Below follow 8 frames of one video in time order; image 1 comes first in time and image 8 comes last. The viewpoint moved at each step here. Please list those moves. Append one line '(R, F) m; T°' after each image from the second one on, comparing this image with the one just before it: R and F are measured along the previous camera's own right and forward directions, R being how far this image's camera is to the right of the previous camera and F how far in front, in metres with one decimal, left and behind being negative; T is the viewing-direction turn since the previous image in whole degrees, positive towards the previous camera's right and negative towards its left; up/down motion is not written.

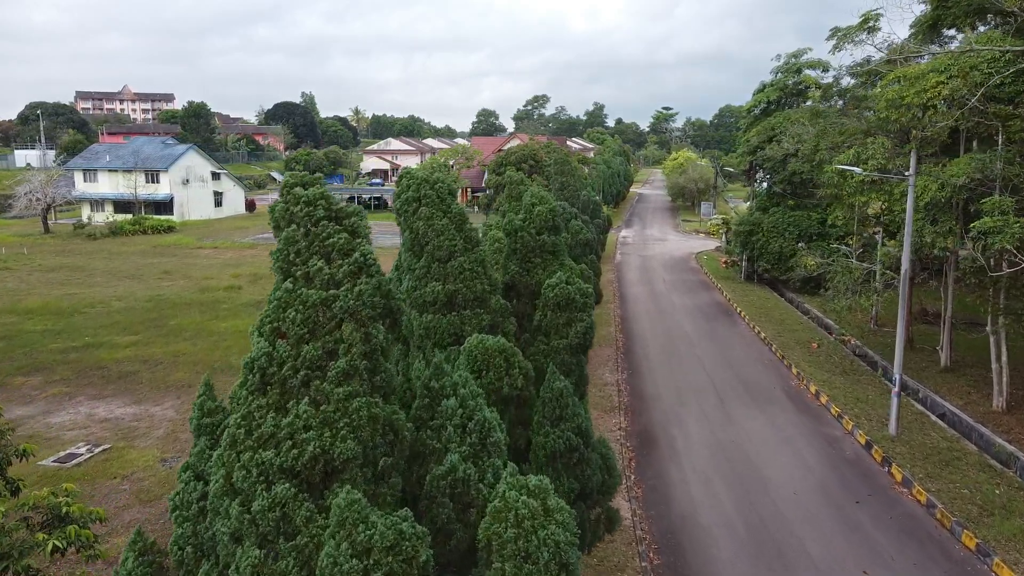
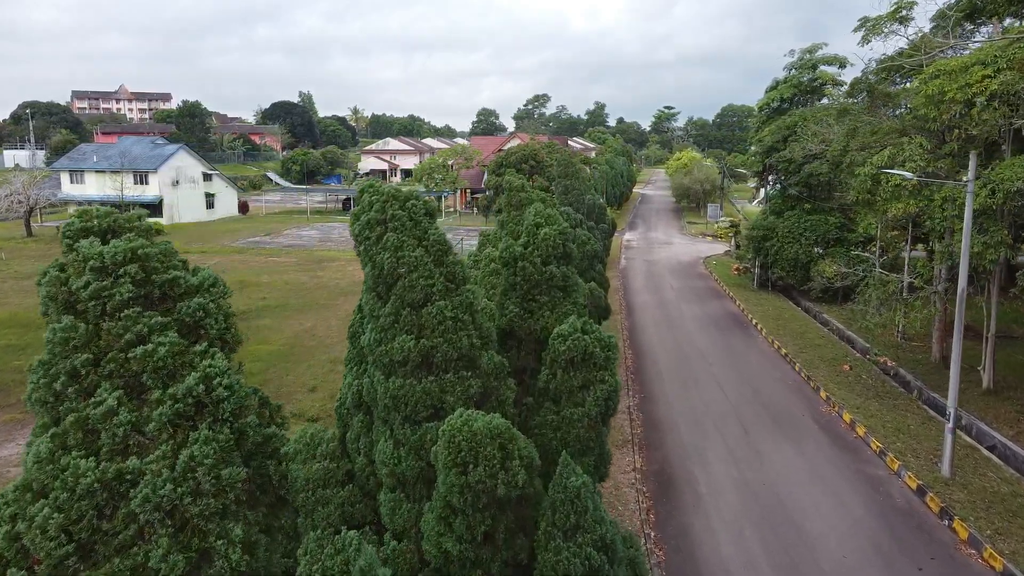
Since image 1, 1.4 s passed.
(0.0, +1.1) m; 0°
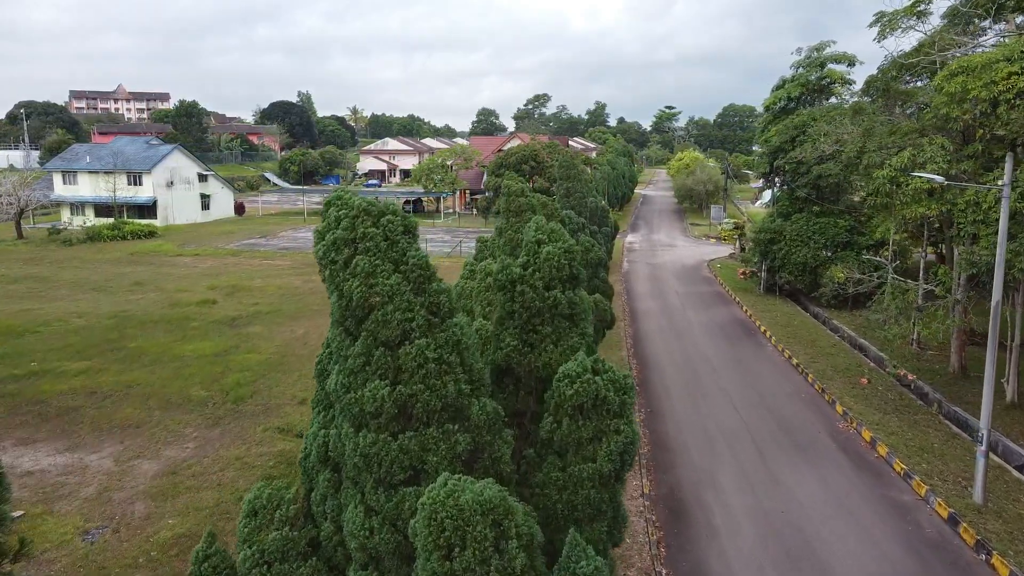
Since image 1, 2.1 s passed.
(0.0, +0.6) m; 0°
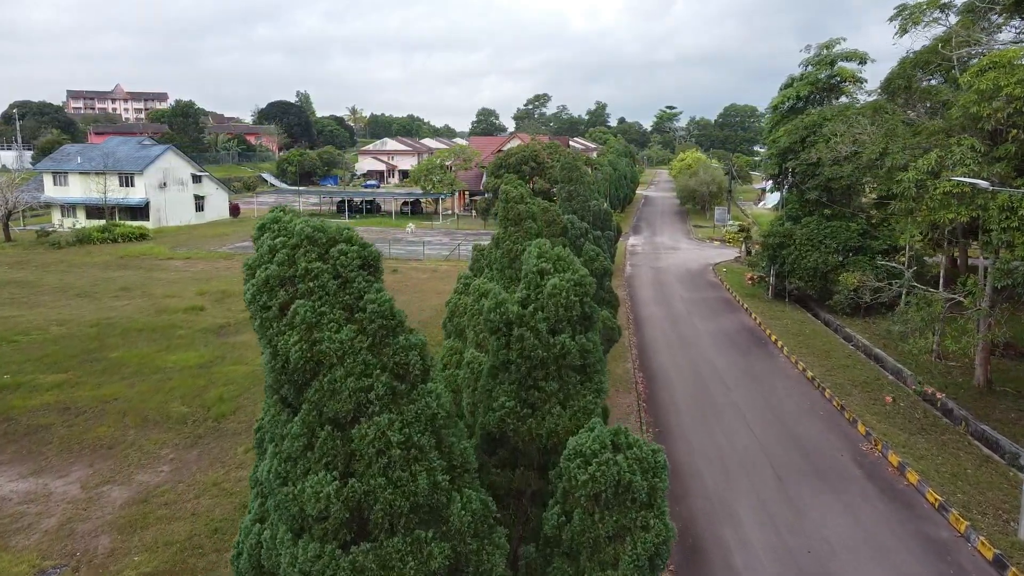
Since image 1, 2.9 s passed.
(0.0, +0.7) m; 0°
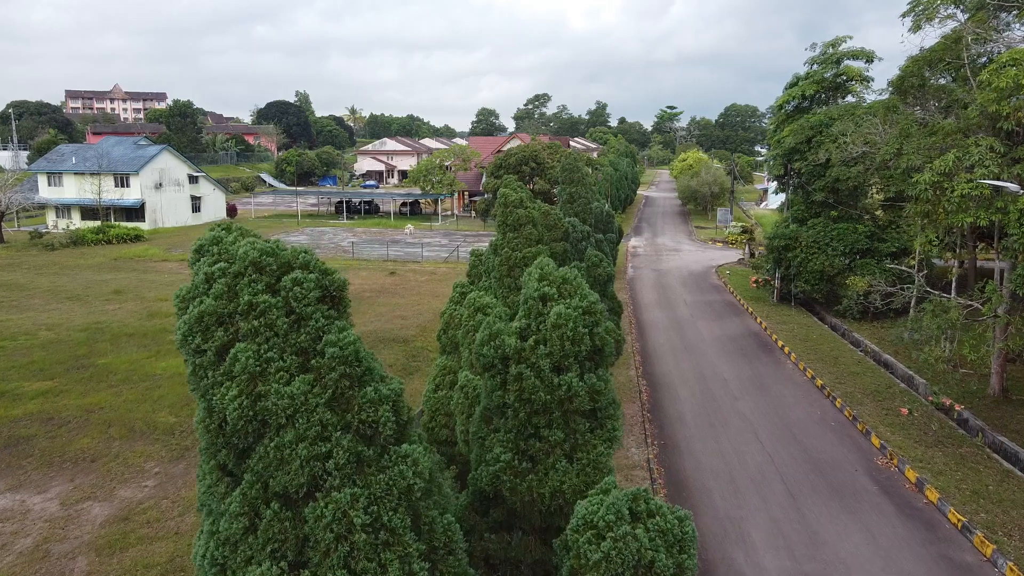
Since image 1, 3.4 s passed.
(0.0, +0.4) m; 0°
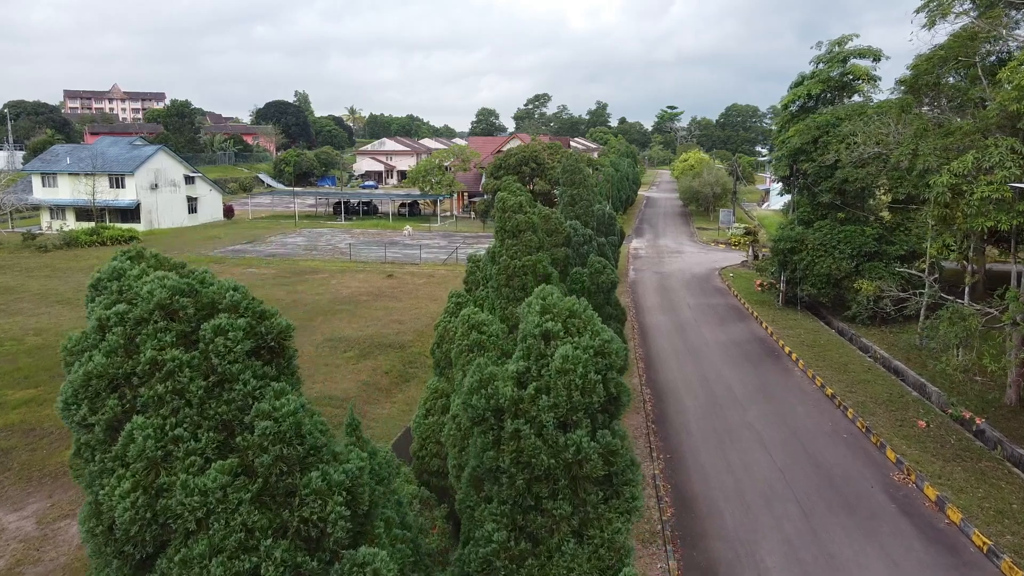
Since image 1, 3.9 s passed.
(0.0, +0.4) m; 0°
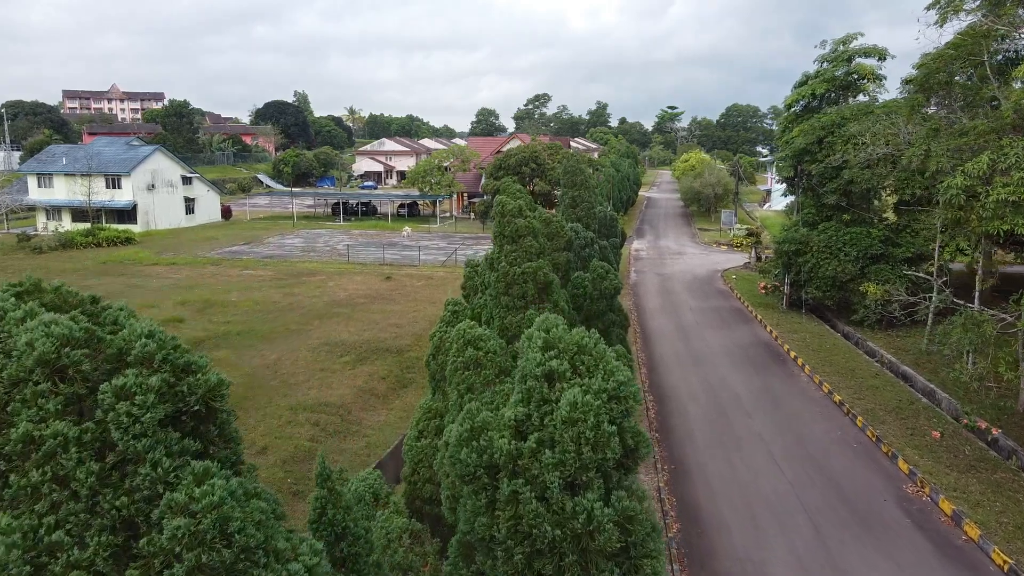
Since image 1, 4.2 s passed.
(0.0, +0.3) m; 0°
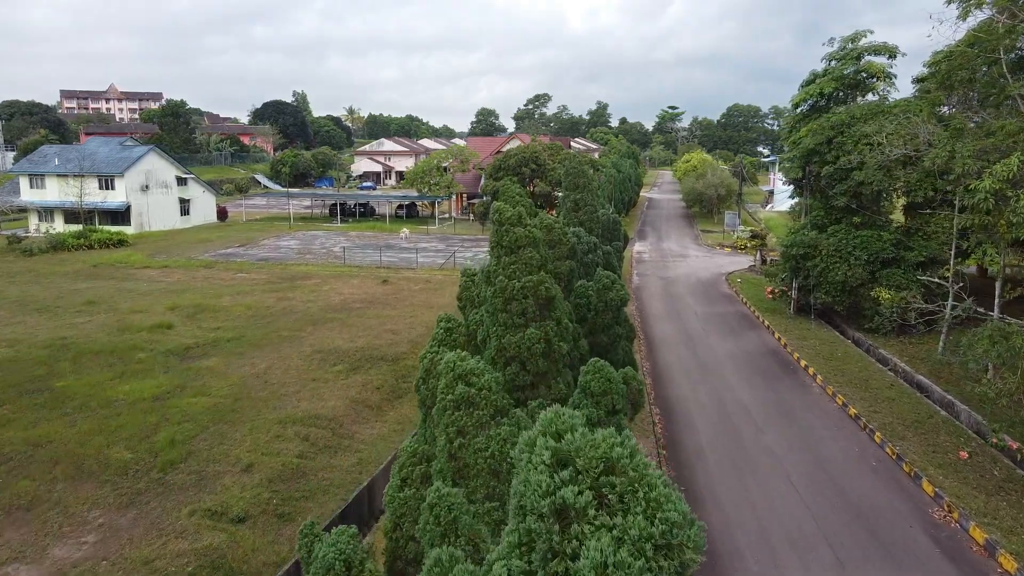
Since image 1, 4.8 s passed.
(0.0, +0.5) m; 0°
